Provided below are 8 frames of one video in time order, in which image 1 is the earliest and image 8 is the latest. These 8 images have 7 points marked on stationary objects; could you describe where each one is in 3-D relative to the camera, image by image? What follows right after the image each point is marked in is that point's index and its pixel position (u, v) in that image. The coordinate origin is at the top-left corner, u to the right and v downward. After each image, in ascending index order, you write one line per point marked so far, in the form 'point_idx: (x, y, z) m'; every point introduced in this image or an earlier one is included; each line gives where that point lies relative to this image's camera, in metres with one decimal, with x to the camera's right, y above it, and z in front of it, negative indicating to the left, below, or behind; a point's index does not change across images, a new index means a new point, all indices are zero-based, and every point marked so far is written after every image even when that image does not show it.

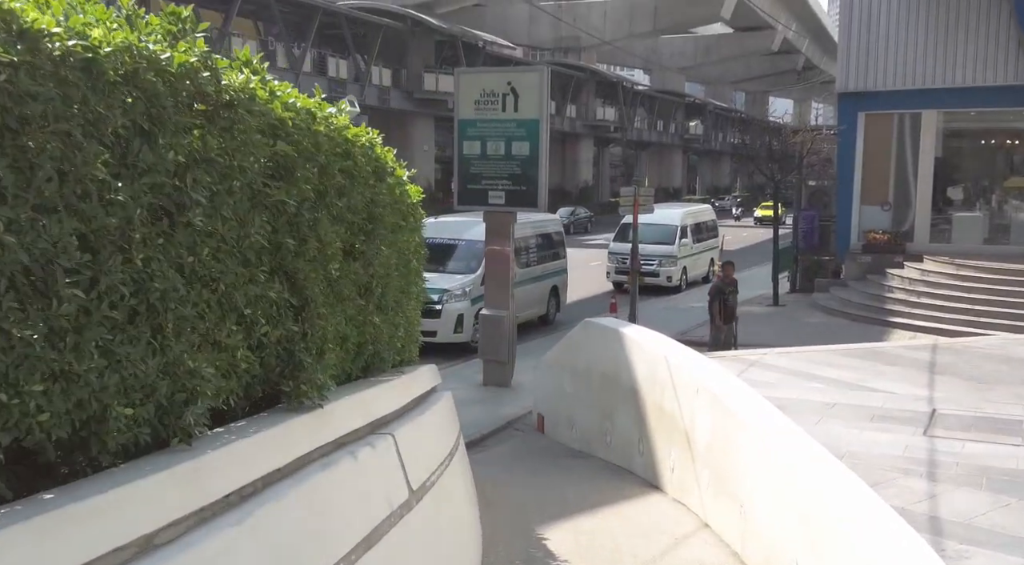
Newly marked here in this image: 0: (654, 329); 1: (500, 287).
0: (+2.3, -0.8, +17.6) m
1: (-0.2, 0.0, +12.1) m
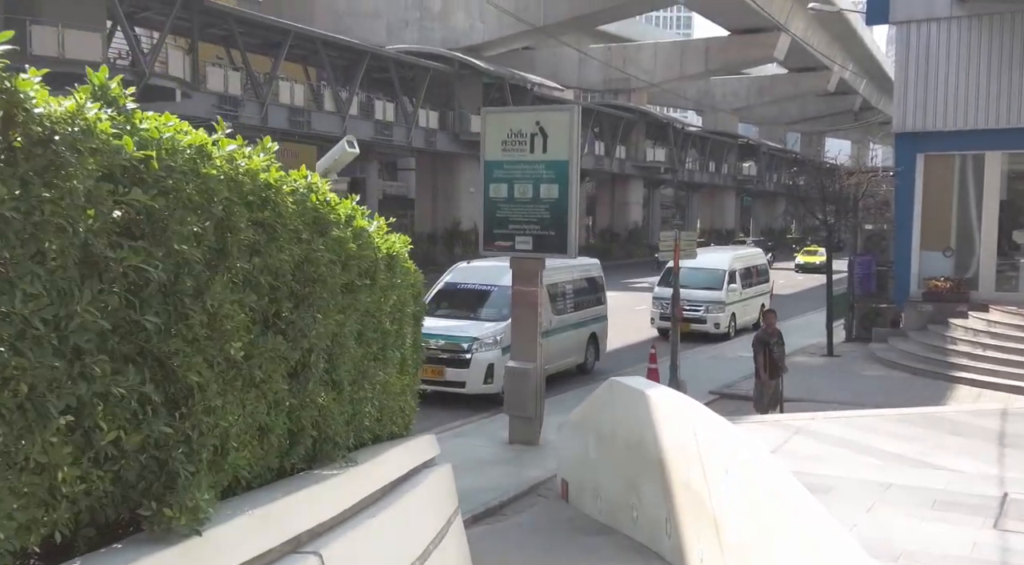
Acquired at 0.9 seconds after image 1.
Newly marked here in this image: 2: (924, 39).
0: (+2.9, -1.5, +16.7) m
1: (+0.1, -0.6, +11.4) m
2: (+7.7, +4.5, +20.0) m
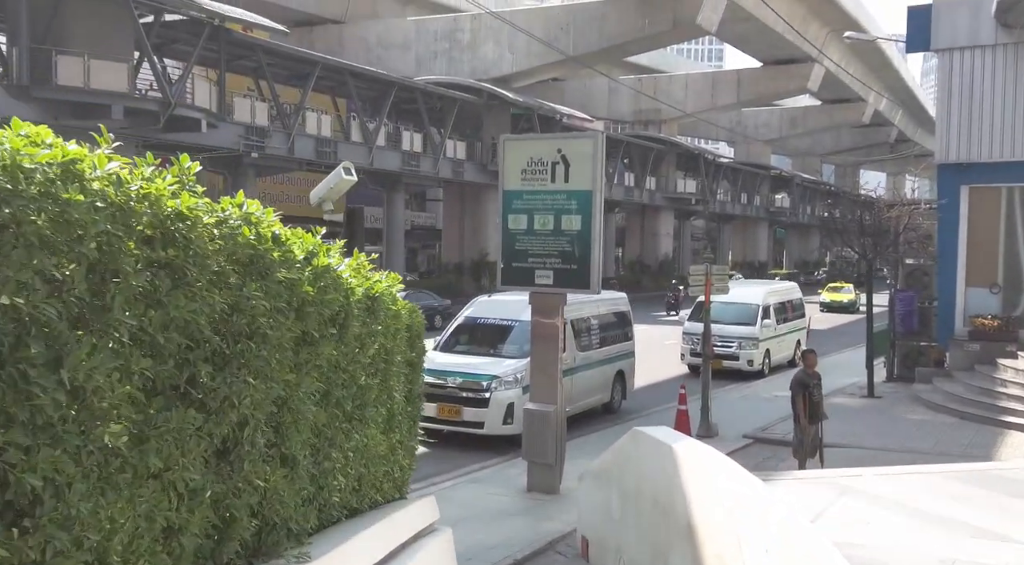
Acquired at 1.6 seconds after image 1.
0: (+3.3, -2.1, +15.9) m
1: (+0.3, -0.9, +10.7) m
2: (+8.2, +3.8, +19.2) m
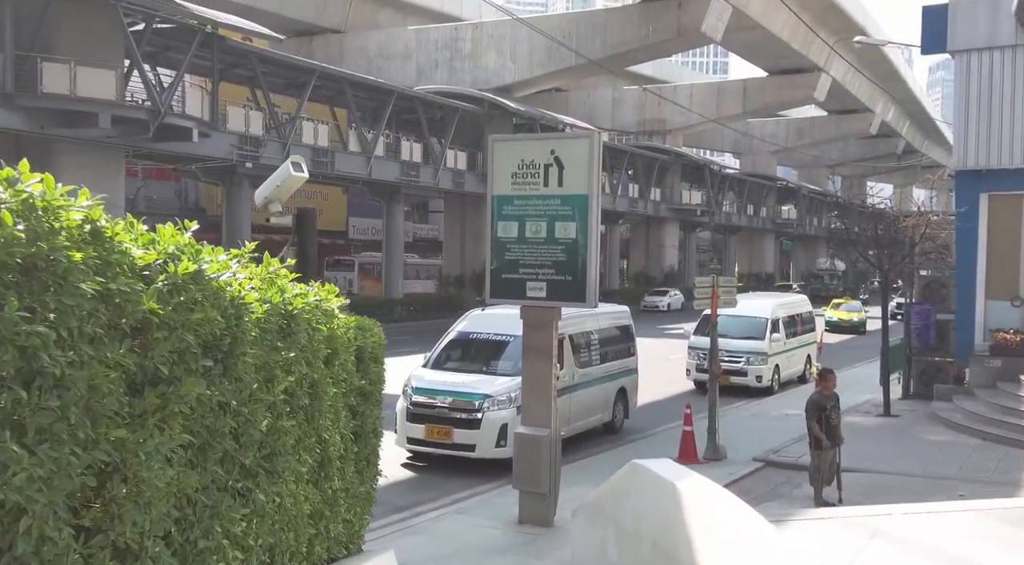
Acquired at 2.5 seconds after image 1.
0: (+3.2, -2.2, +15.0) m
1: (+0.3, -1.0, +9.8) m
2: (+8.1, +3.6, +18.4) m
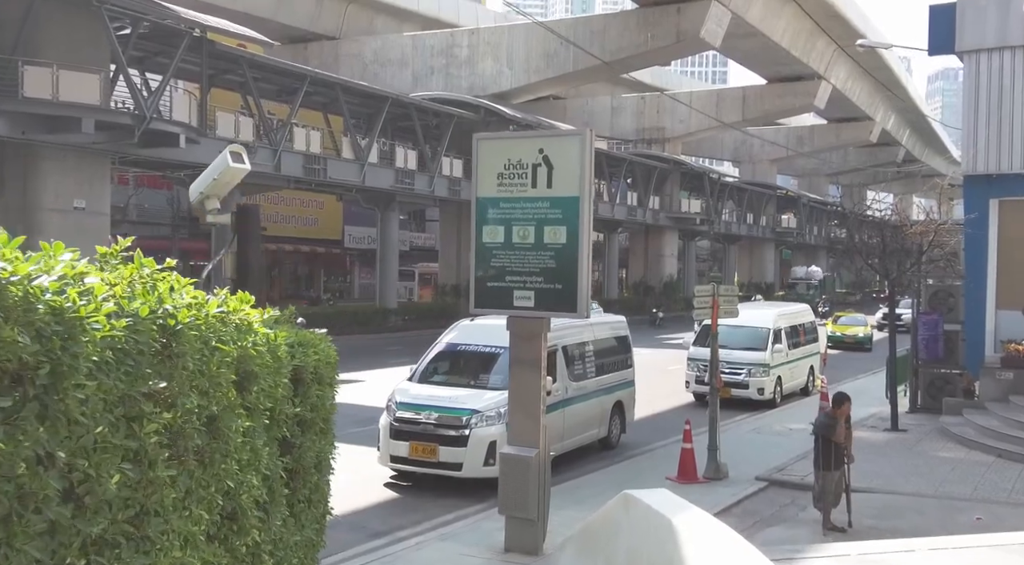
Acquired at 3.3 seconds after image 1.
0: (+3.1, -2.4, +14.3) m
1: (+0.1, -1.1, +9.1) m
2: (+8.0, +3.5, +17.7) m
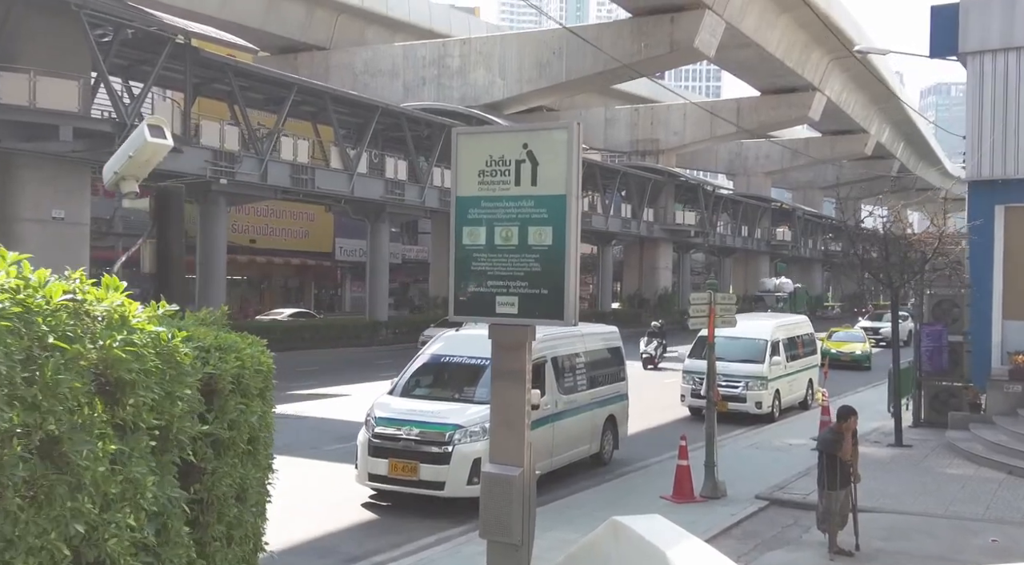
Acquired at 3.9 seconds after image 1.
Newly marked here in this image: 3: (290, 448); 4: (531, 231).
0: (+2.9, -2.5, +13.6) m
1: (0.0, -1.2, +8.4) m
2: (+7.8, +3.3, +17.1) m
3: (-3.1, -2.3, +15.1) m
4: (+0.1, +0.4, +8.3) m
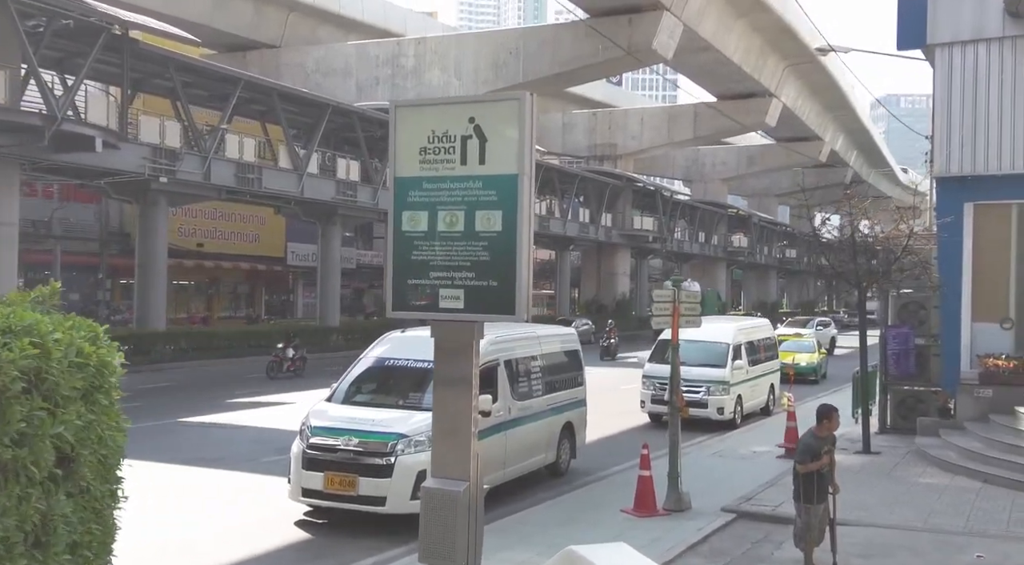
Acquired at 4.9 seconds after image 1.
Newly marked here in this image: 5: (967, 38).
0: (+2.3, -2.4, +12.8) m
1: (-0.4, -1.1, +7.5) m
2: (+7.1, +3.3, +16.5) m
3: (-3.8, -2.3, +14.0) m
4: (-0.2, +0.5, +7.4) m
5: (+7.0, +3.7, +16.5) m
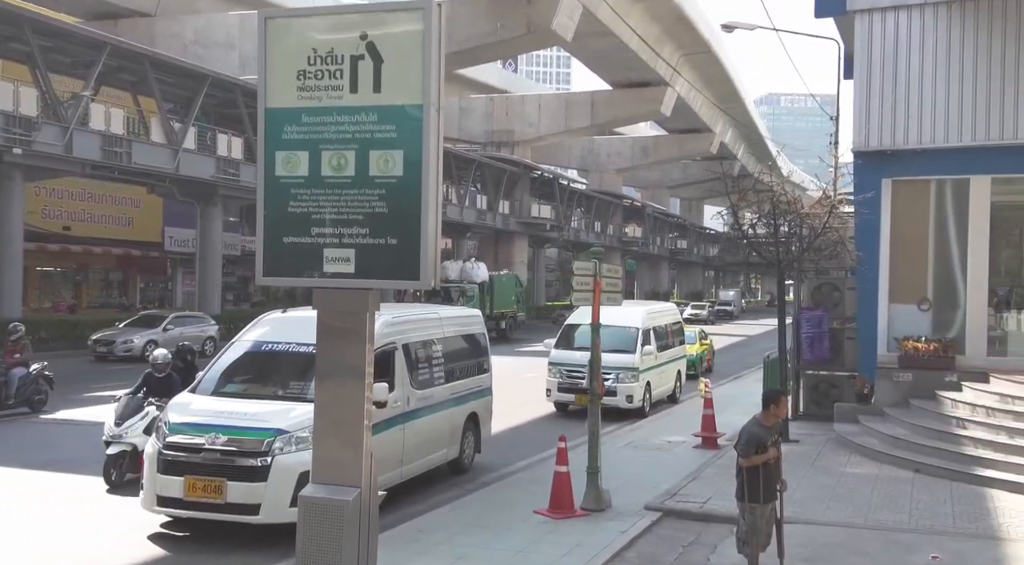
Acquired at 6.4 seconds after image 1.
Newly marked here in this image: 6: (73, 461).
0: (+1.2, -2.2, +11.6) m
1: (-0.9, -0.9, +6.0) m
2: (+5.6, +3.6, +15.8) m
3: (-4.9, -2.0, +12.2) m
4: (-0.8, +0.7, +6.0) m
5: (+5.5, +4.0, +15.7) m
6: (-5.0, -2.0, +12.2) m
